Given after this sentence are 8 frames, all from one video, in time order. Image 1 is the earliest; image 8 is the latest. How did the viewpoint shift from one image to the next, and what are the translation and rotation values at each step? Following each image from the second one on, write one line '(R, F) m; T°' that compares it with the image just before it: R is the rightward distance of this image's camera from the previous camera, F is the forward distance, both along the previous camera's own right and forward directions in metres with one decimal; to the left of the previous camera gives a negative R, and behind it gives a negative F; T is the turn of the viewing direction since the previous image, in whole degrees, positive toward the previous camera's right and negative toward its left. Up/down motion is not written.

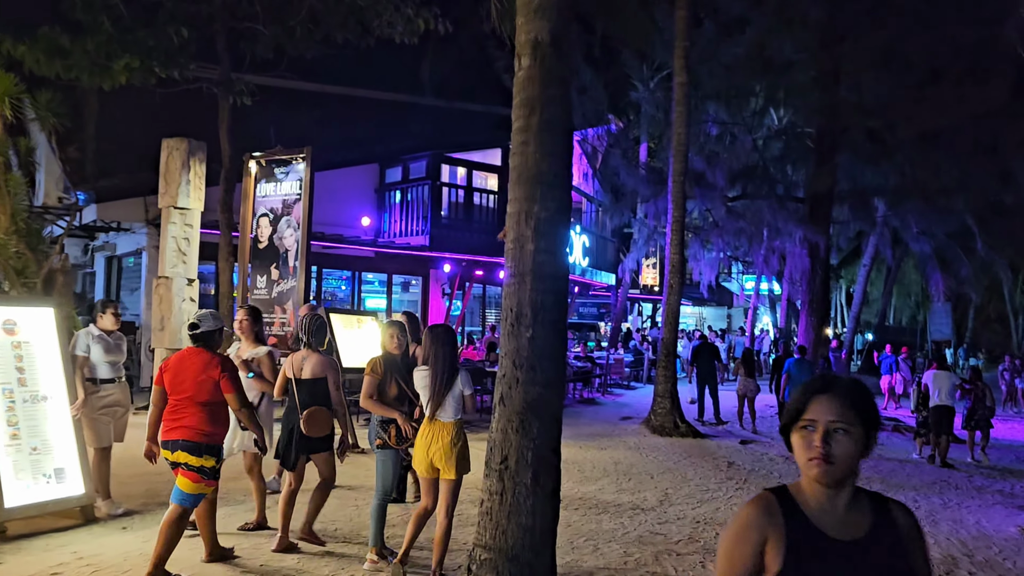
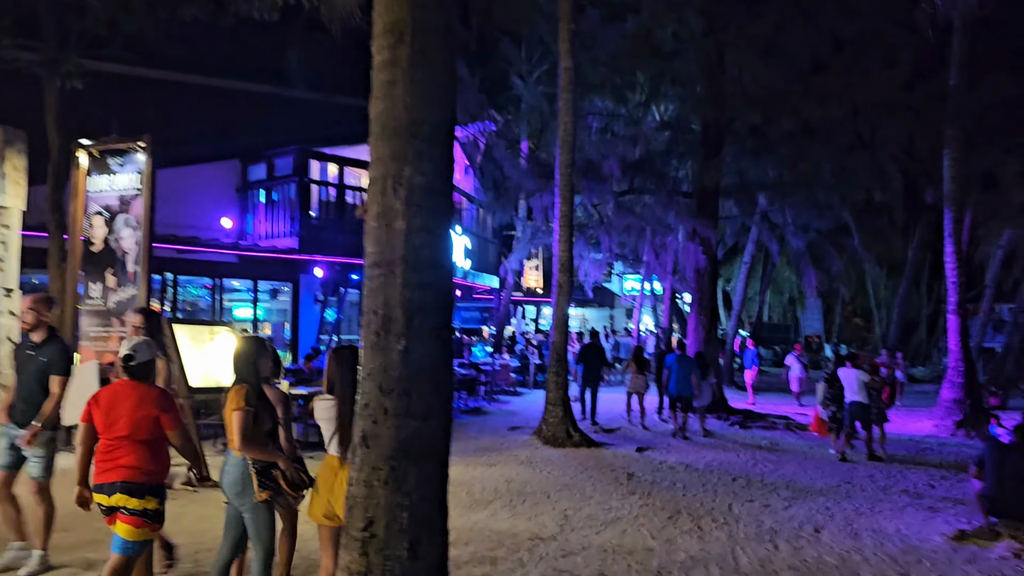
(+0.1, +1.0) m; +8°
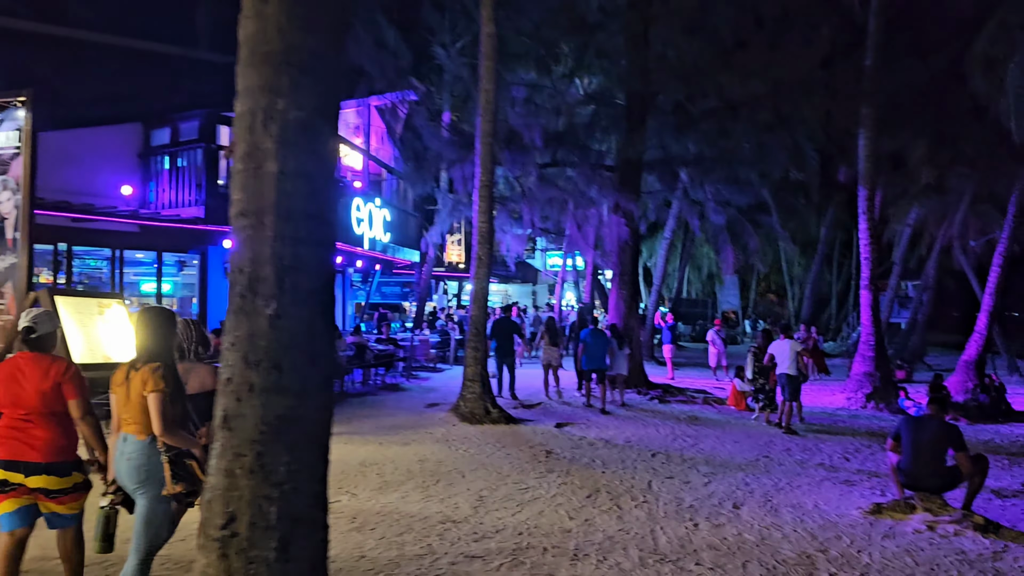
(+0.1, +0.4) m; +5°
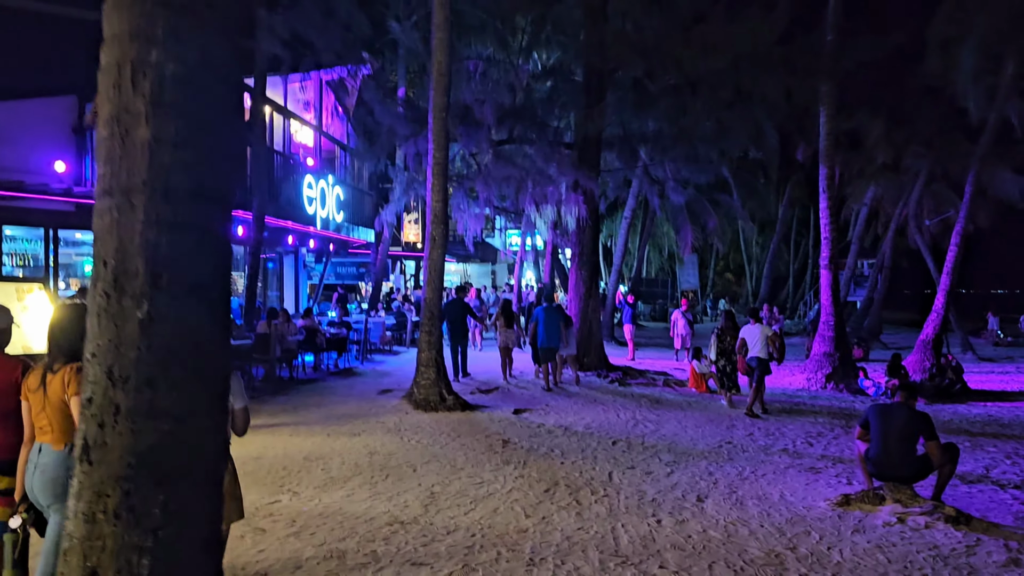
(+0.1, +0.4) m; +3°
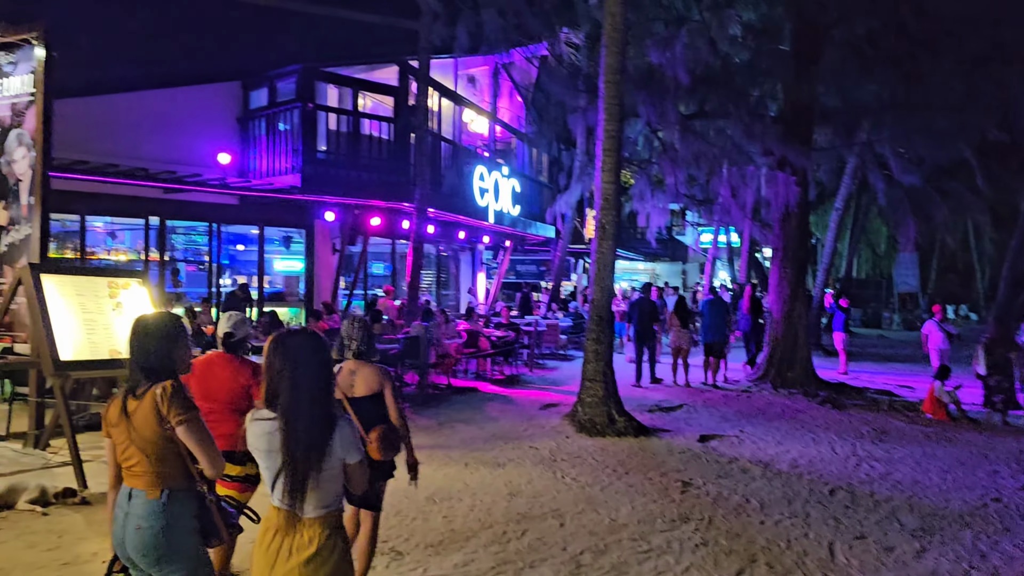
(+0.1, +1.8) m; -13°
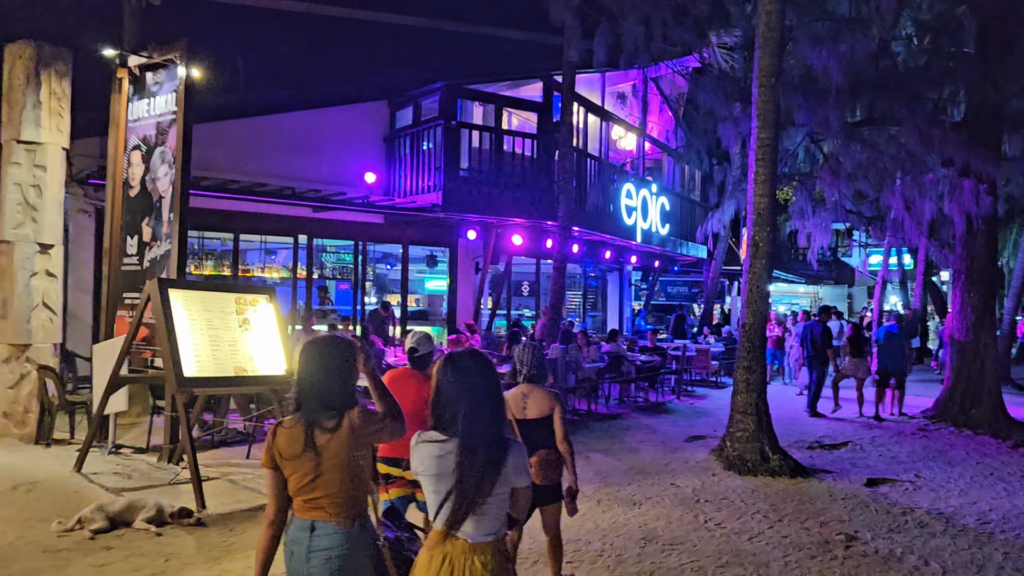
(+0.1, +0.5) m; -10°
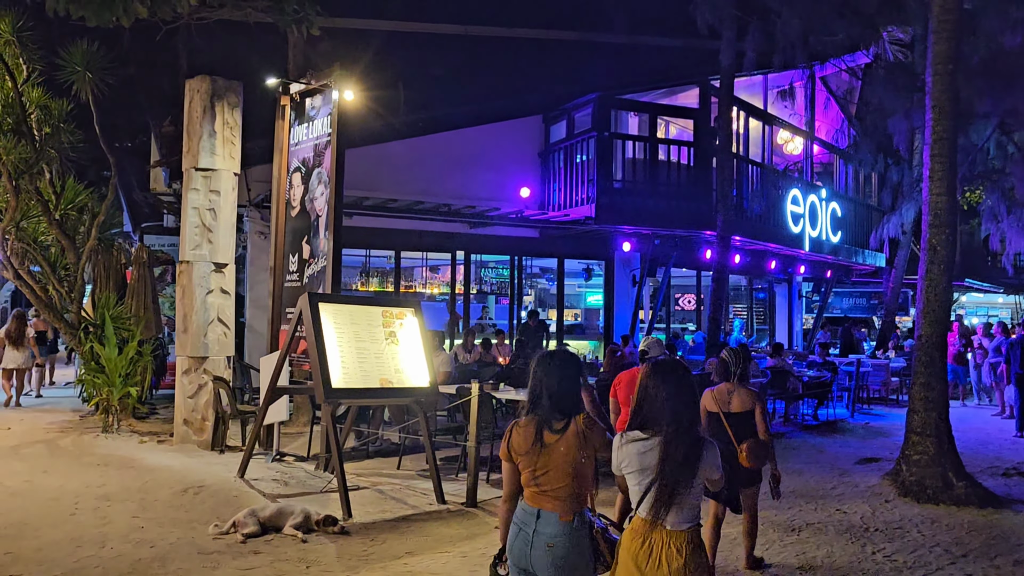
(+0.2, +0.2) m; -11°
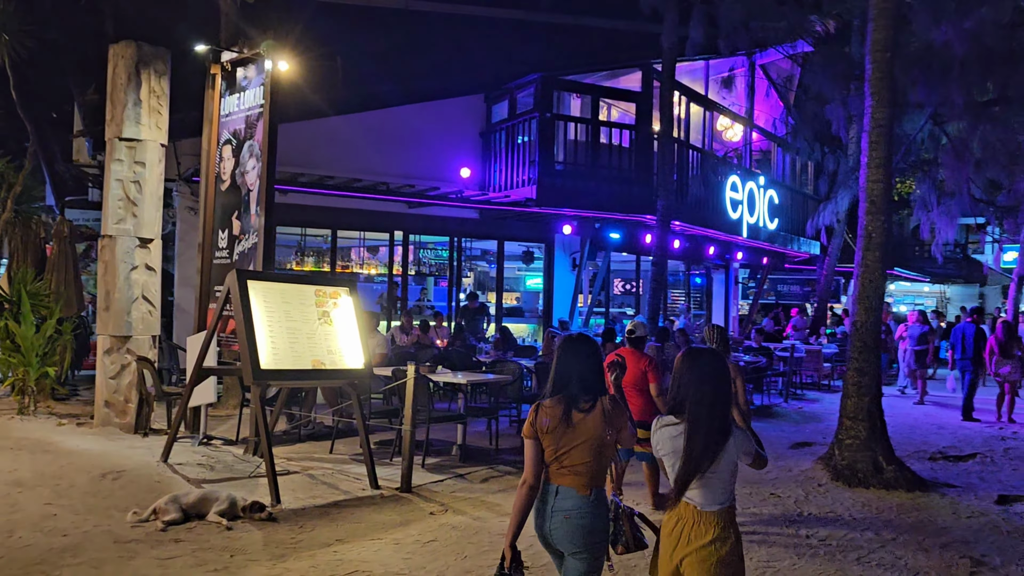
(0.0, +0.1) m; +4°
